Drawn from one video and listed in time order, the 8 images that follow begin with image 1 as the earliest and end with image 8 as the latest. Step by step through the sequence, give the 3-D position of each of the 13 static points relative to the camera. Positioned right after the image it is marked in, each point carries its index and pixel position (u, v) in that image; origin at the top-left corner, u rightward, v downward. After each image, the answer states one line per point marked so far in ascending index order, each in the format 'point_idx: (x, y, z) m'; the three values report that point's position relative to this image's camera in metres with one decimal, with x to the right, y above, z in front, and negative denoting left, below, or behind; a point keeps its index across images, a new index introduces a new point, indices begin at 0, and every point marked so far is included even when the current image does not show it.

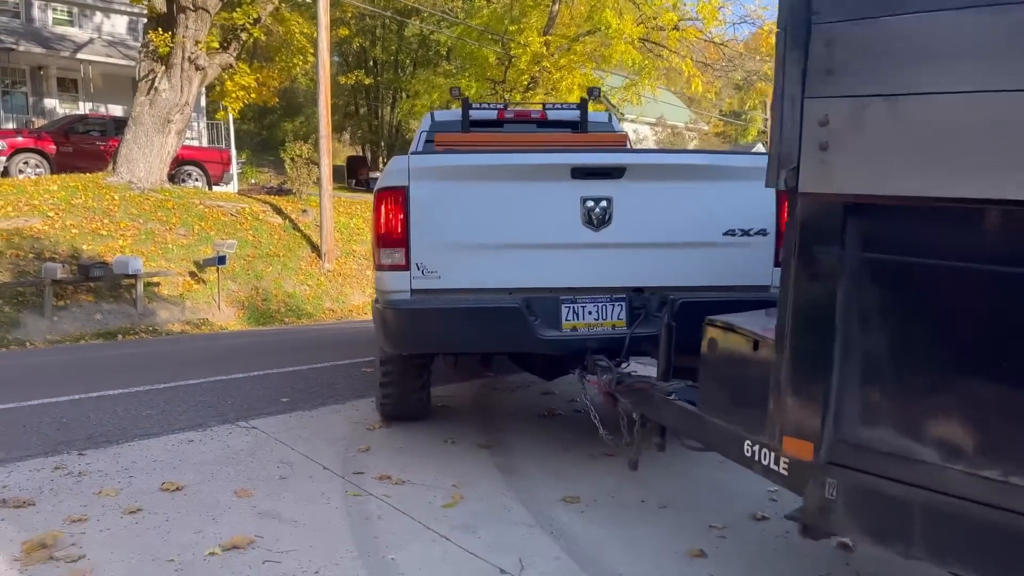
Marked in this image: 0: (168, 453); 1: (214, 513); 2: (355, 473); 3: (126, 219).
0: (-2.1, -1.0, +4.9) m
1: (-1.5, -1.1, +4.0) m
2: (-0.9, -1.0, +4.7) m
3: (-8.2, +1.5, +17.5) m
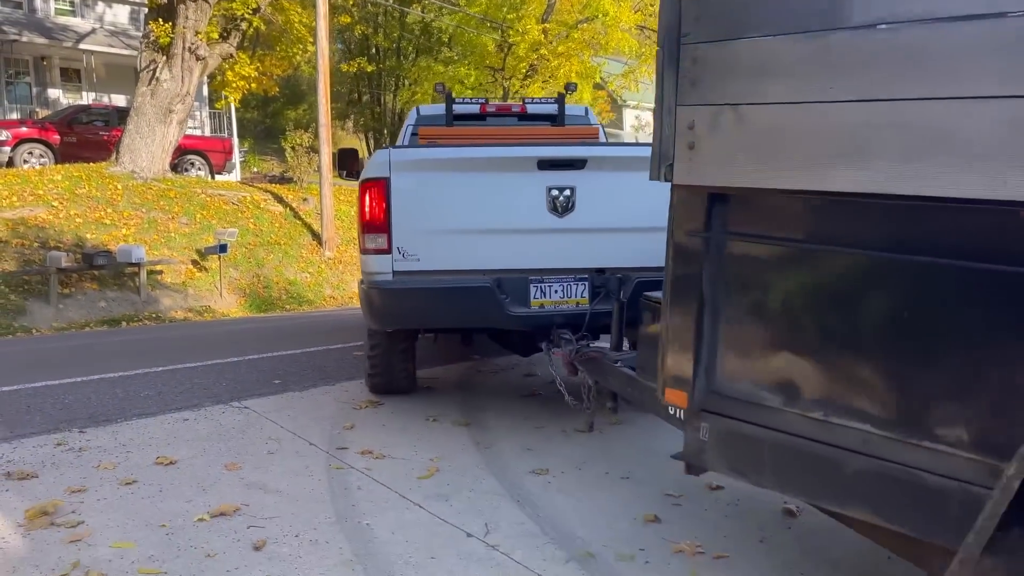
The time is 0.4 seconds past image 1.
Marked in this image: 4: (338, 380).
0: (-2.2, -0.9, +5.2) m
1: (-1.6, -1.0, +4.3) m
2: (-1.0, -1.0, +4.9) m
3: (-8.3, +1.7, +17.8) m
4: (-1.4, -0.7, +6.7) m
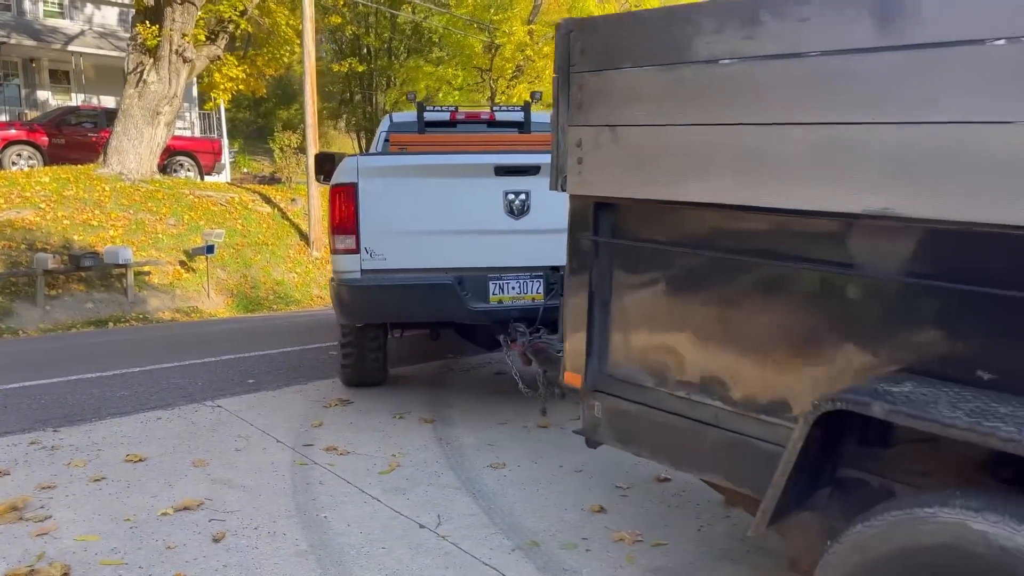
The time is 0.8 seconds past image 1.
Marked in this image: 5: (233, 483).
0: (-2.5, -0.9, +5.4) m
1: (-1.9, -1.0, +4.4) m
2: (-1.3, -1.0, +5.1) m
3: (-8.6, +1.7, +17.9) m
4: (-1.7, -0.8, +6.9) m
5: (-1.5, -1.1, +4.5) m
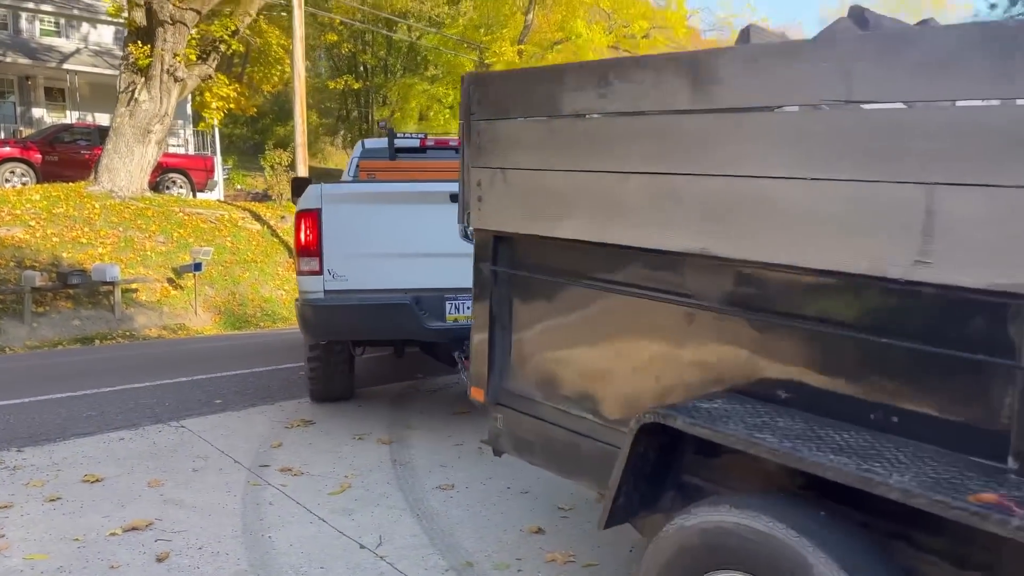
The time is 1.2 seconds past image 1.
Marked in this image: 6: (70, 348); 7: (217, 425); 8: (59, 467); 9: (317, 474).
0: (-2.8, -1.1, +5.5) m
1: (-2.2, -1.2, +4.6) m
2: (-1.6, -1.1, +5.2) m
3: (-8.9, +1.3, +18.1) m
4: (-2.0, -0.9, +7.0) m
5: (-1.8, -1.2, +4.6) m
6: (-7.0, -1.0, +13.2) m
7: (-2.2, -1.0, +6.1) m
8: (-2.8, -1.1, +5.1) m
9: (-1.2, -1.2, +5.1) m
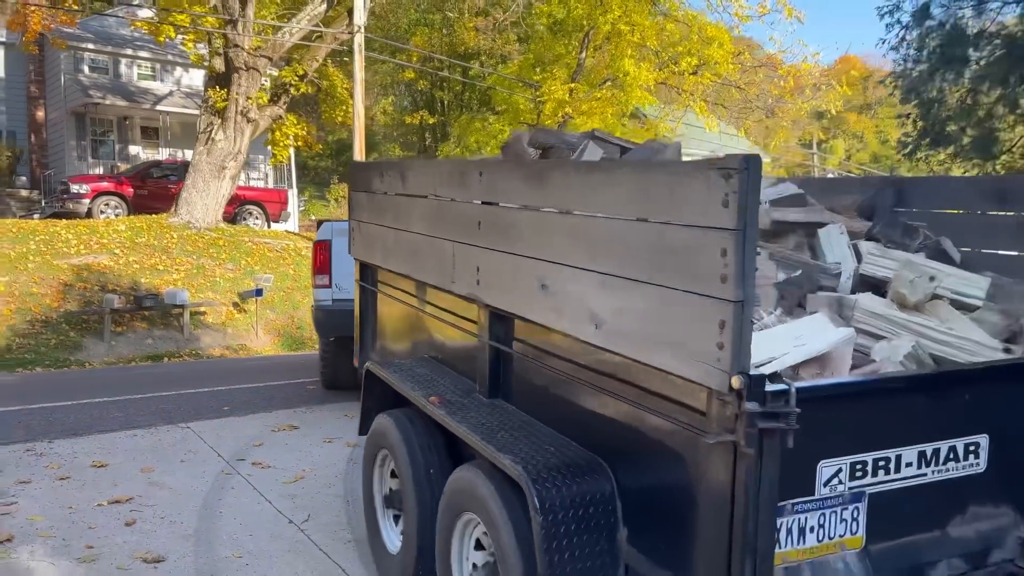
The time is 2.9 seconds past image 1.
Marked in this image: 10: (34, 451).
0: (-3.2, -1.2, +6.6) m
1: (-2.7, -1.3, +5.6) m
2: (-2.1, -1.3, +6.2) m
3: (-8.0, +0.8, +19.9) m
4: (-2.3, -1.2, +8.0) m
5: (-2.4, -1.3, +5.6) m
6: (-6.7, -1.4, +14.7) m
7: (-2.6, -1.2, +7.2) m
8: (-3.3, -1.3, +6.2) m
9: (-1.7, -1.3, +6.0) m
10: (-3.6, -1.2, +6.3) m
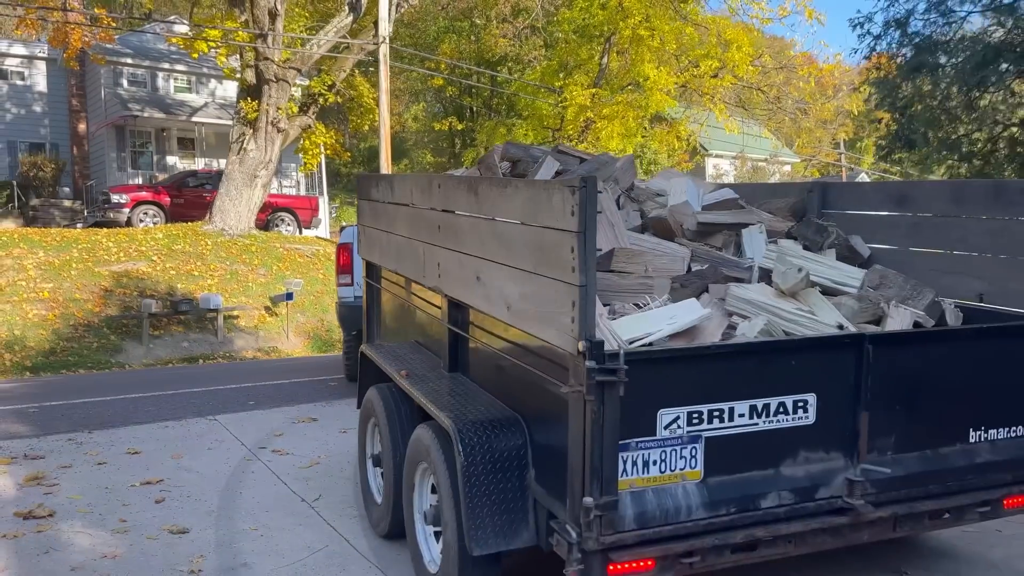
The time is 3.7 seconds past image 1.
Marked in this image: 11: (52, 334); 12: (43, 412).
0: (-3.2, -1.3, +7.1) m
1: (-2.7, -1.3, +6.1) m
2: (-2.1, -1.3, +6.7) m
3: (-7.5, +0.7, +20.6) m
4: (-2.2, -1.2, +8.5) m
5: (-2.4, -1.3, +6.1) m
6: (-6.3, -1.4, +15.3) m
7: (-2.5, -1.2, +7.7) m
8: (-3.3, -1.3, +6.8) m
9: (-1.7, -1.3, +6.5) m
10: (-3.6, -1.3, +6.8) m
11: (-8.5, -0.9, +15.1) m
12: (-4.6, -1.2, +8.0) m
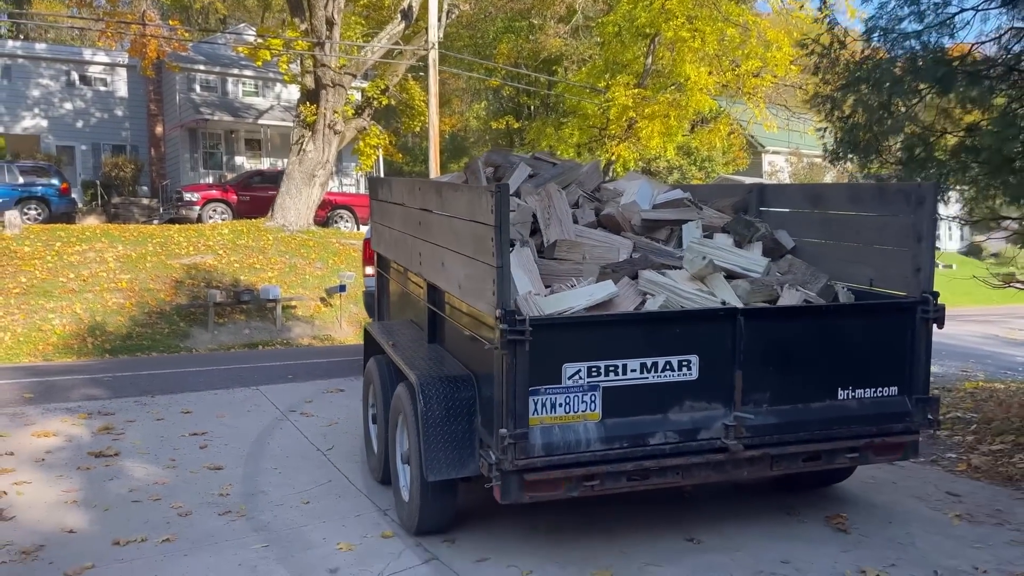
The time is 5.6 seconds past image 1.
0: (-3.2, -1.1, +8.4) m
1: (-2.8, -1.2, +7.4) m
2: (-2.1, -1.2, +7.9) m
3: (-6.4, +0.9, +22.2) m
4: (-2.1, -1.0, +9.7) m
5: (-2.5, -1.2, +7.3) m
6: (-5.7, -1.3, +16.8) m
7: (-2.5, -1.1, +8.9) m
8: (-3.3, -1.1, +8.0) m
9: (-1.8, -1.2, +7.7) m
10: (-3.7, -1.1, +8.1) m
11: (-7.9, -0.7, +16.8) m
12: (-4.5, -1.1, +9.4) m
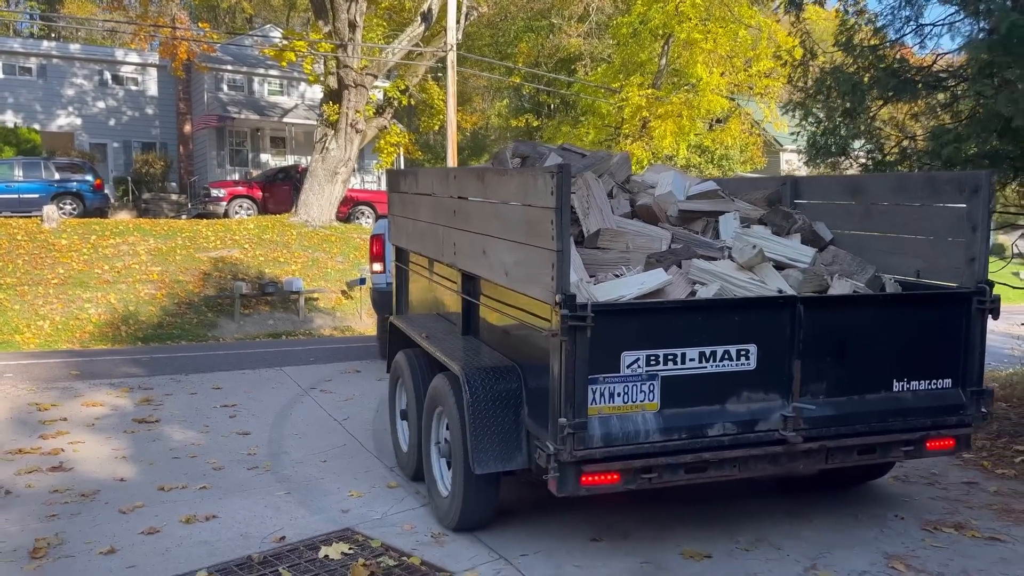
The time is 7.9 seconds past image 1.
0: (-3.2, -1.0, +9.2) m
1: (-2.8, -1.1, +8.2) m
2: (-2.1, -1.1, +8.7) m
3: (-6.0, +1.1, +23.0) m
4: (-2.1, -0.9, +10.5) m
5: (-2.5, -1.1, +8.1) m
6: (-5.4, -1.1, +17.7) m
7: (-2.5, -1.0, +9.7) m
8: (-3.3, -1.0, +8.8) m
9: (-1.8, -1.1, +8.4) m
10: (-3.7, -1.0, +9.0) m
11: (-7.6, -0.5, +17.7) m
12: (-4.5, -0.9, +10.2) m
